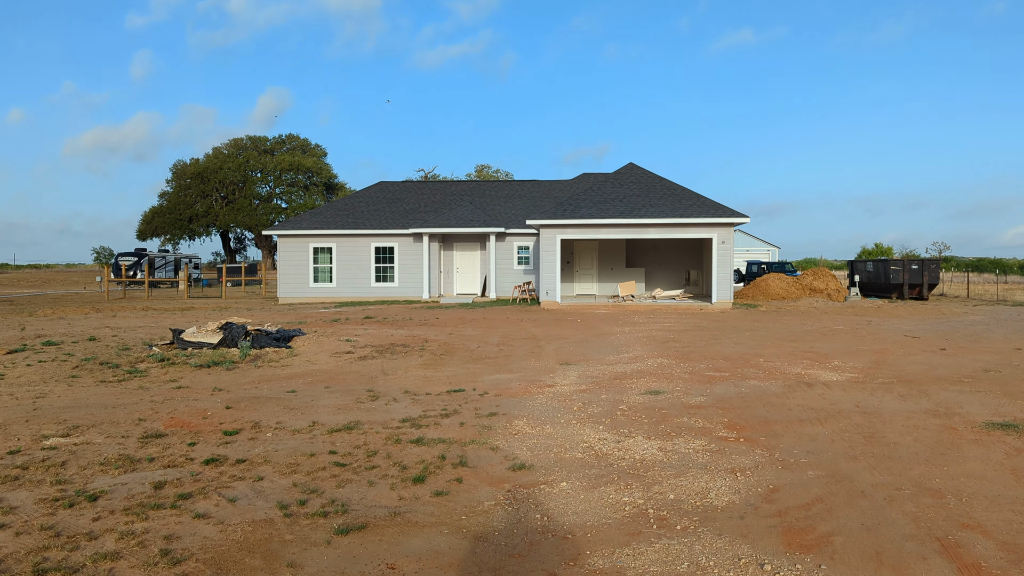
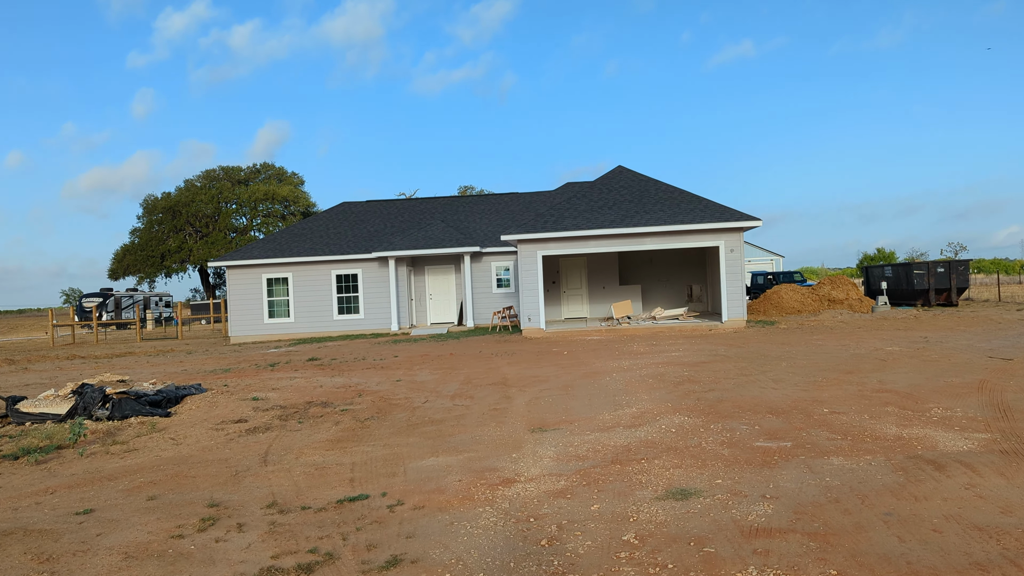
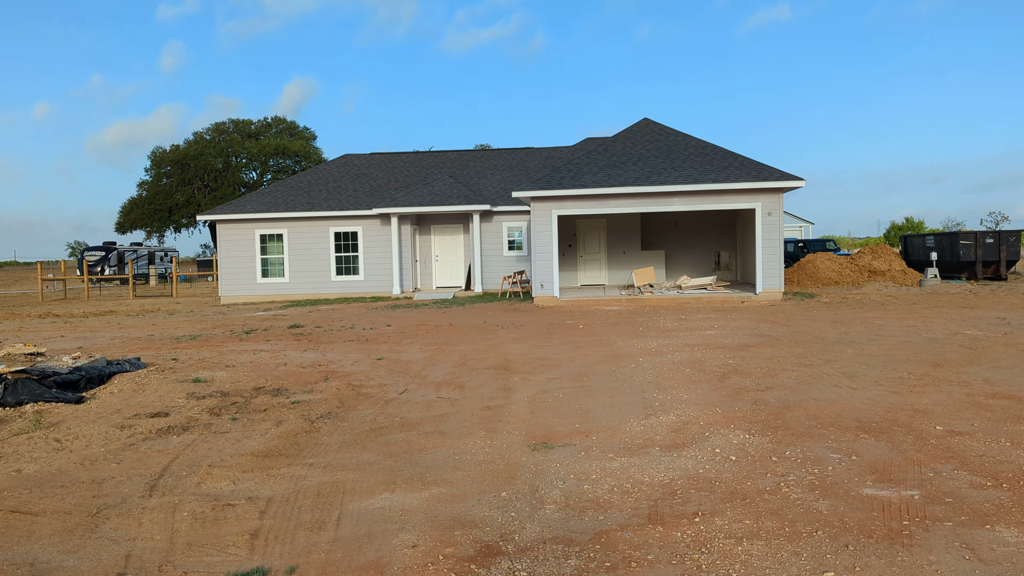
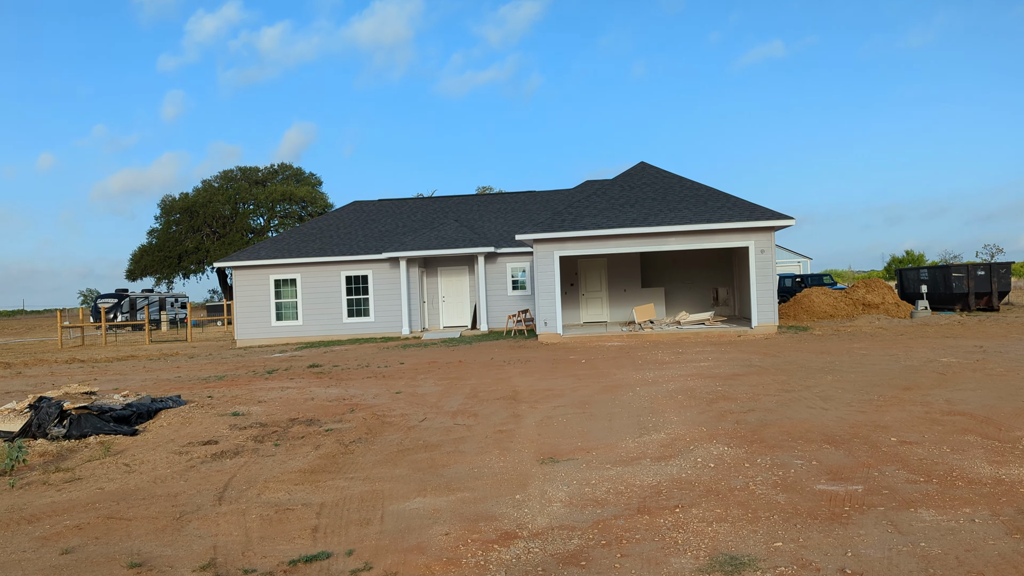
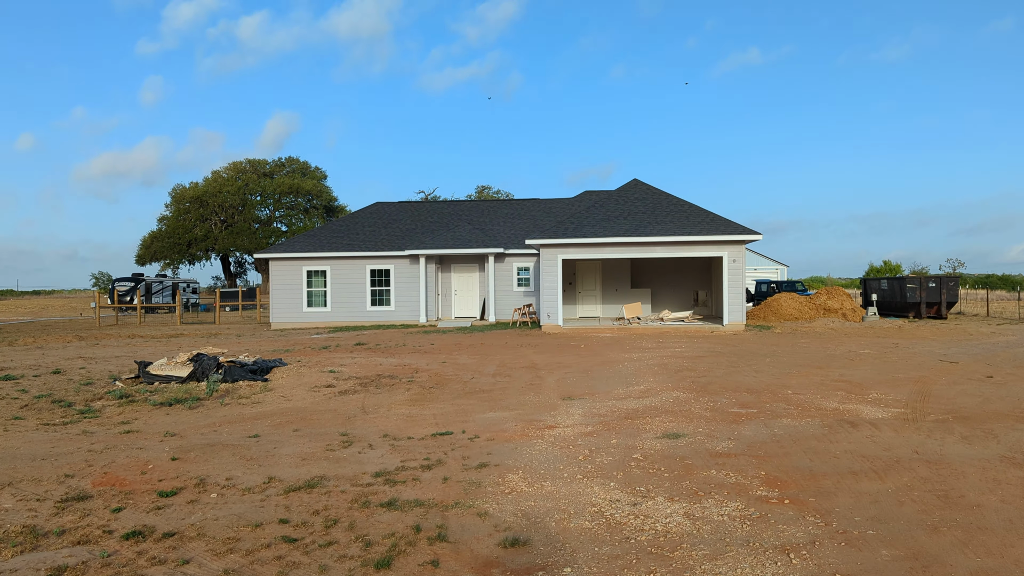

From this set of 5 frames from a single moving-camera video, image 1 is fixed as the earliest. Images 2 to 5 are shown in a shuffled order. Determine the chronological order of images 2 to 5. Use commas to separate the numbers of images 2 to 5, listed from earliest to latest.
5, 2, 4, 3
